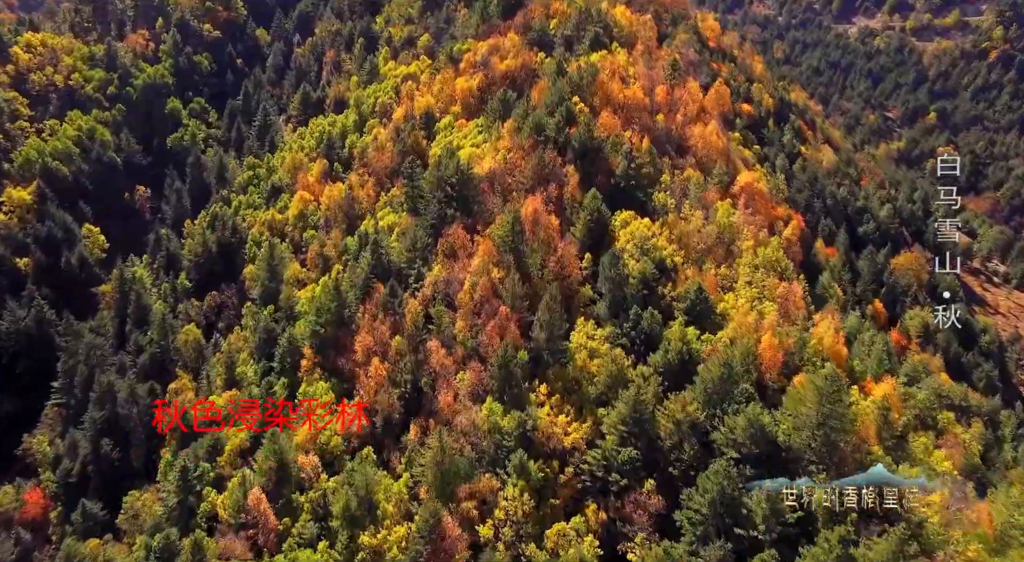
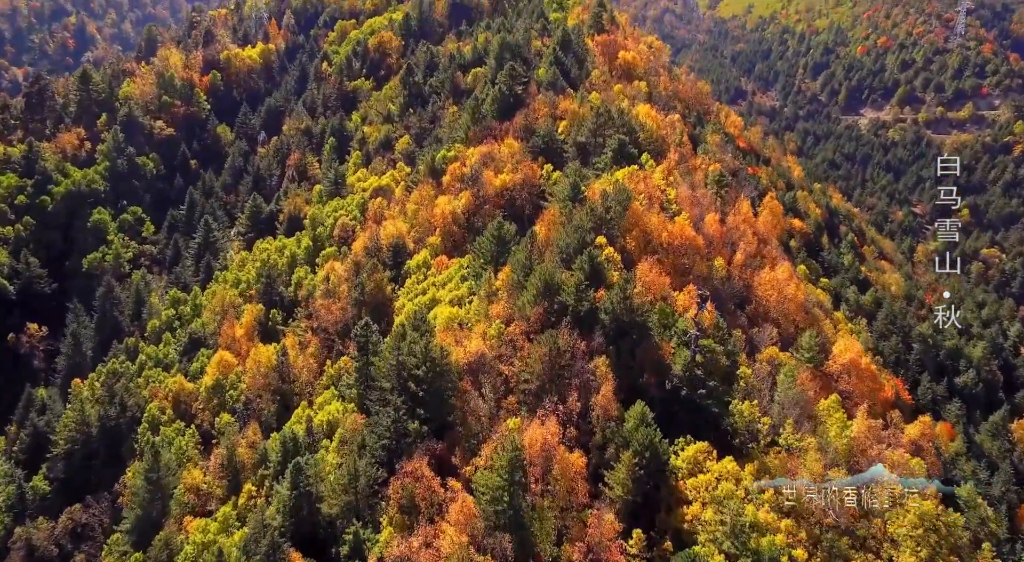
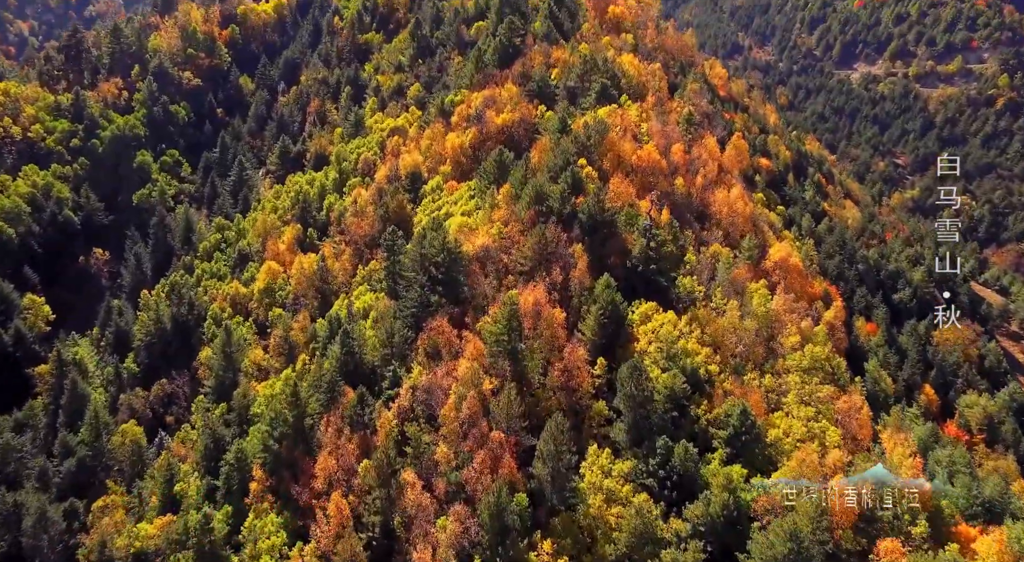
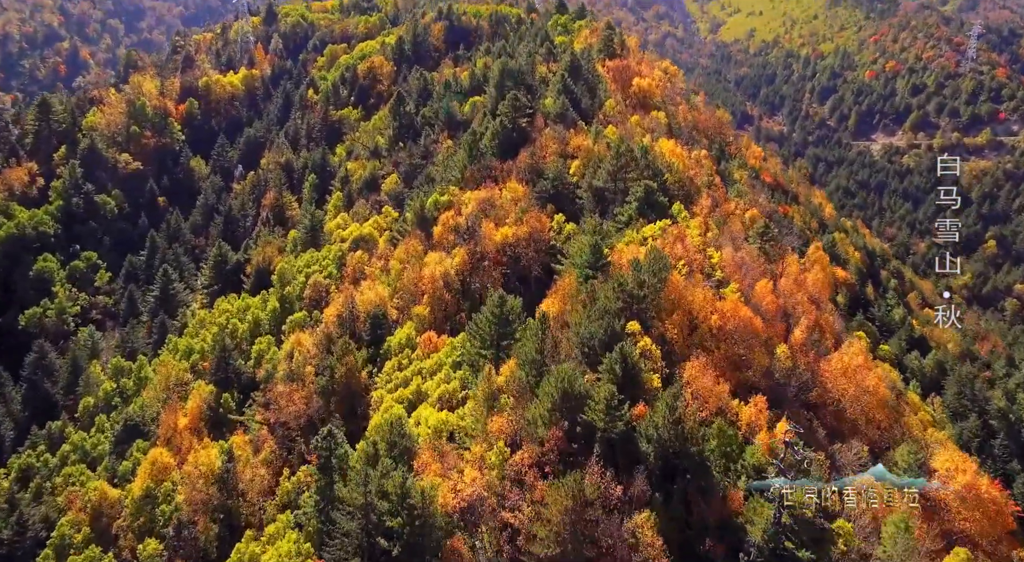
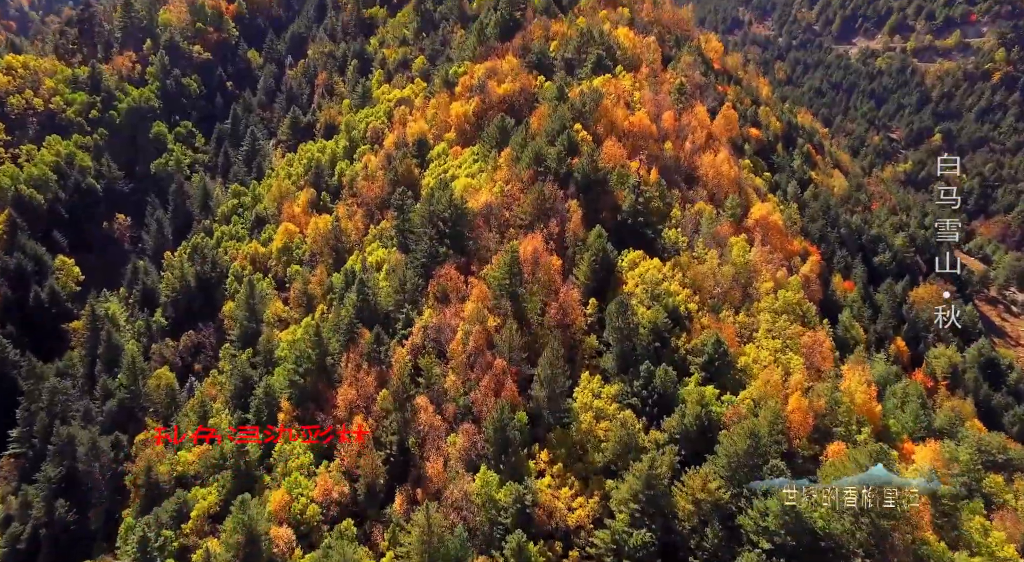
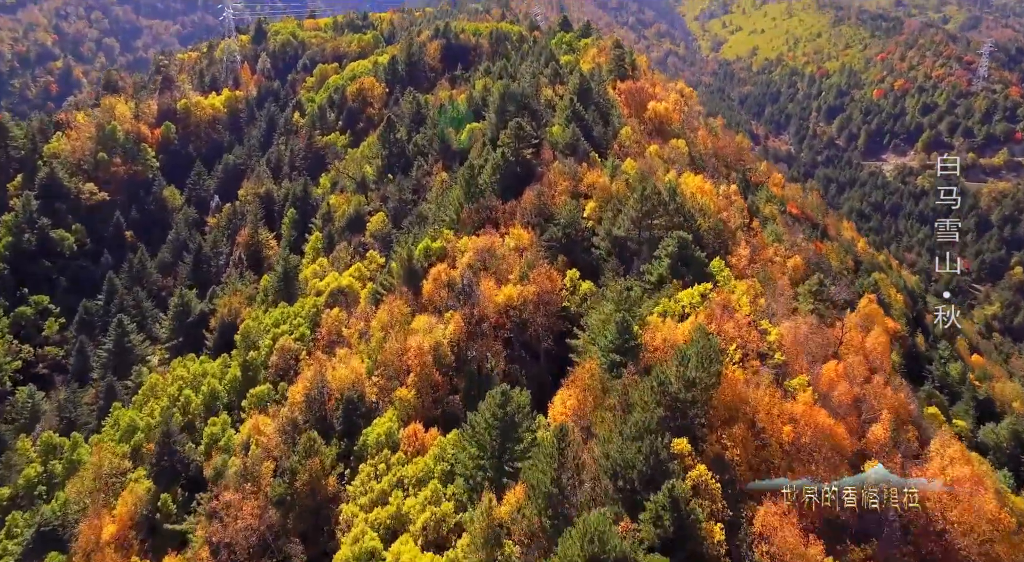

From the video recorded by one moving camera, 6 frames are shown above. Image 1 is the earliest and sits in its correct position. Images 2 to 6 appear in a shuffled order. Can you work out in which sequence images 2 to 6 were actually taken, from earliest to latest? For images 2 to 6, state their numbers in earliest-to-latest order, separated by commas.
5, 3, 2, 4, 6
